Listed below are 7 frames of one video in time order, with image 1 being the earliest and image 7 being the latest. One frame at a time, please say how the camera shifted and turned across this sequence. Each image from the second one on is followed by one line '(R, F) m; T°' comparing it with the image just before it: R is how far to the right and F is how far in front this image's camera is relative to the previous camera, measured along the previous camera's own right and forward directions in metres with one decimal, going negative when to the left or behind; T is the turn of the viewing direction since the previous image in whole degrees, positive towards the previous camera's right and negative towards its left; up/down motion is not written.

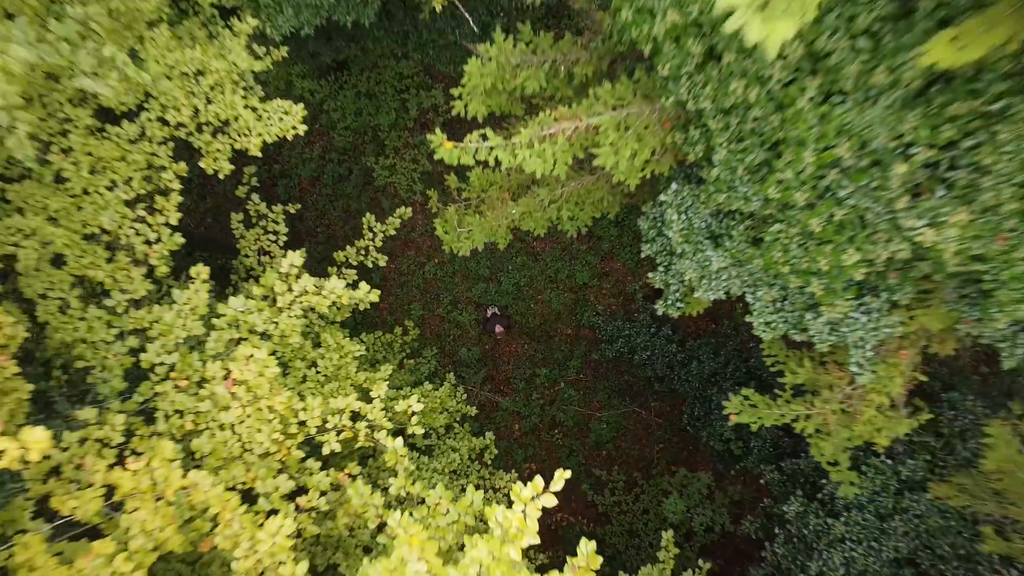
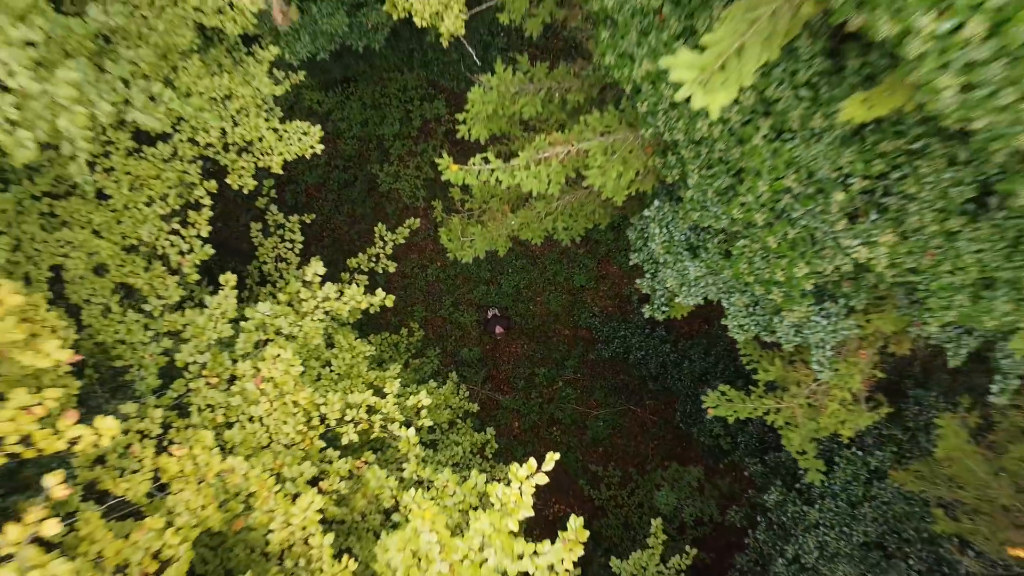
(0.0, -0.4) m; 0°
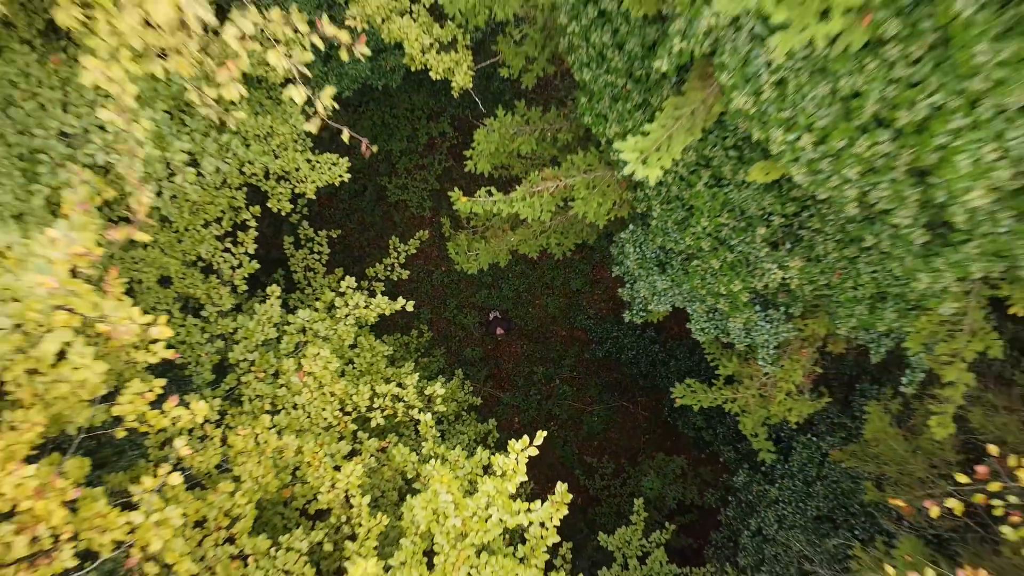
(0.0, -0.9) m; 0°
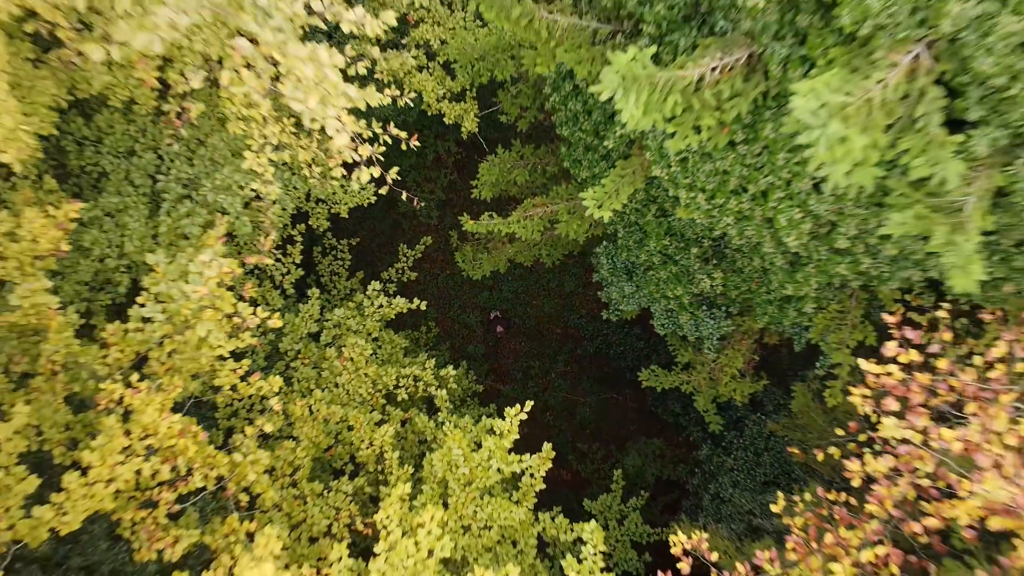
(0.0, -1.3) m; 0°
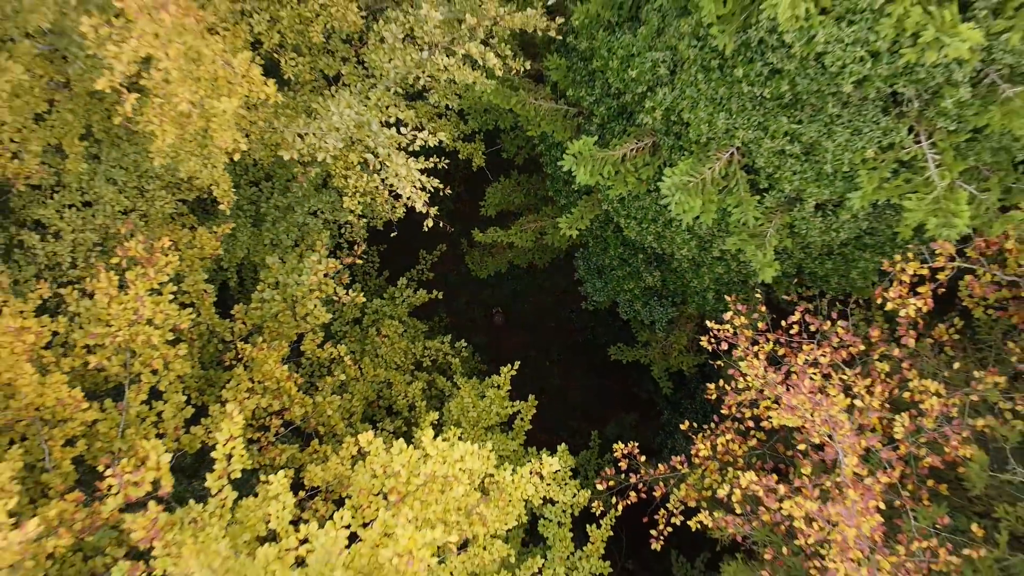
(0.0, -2.0) m; 0°
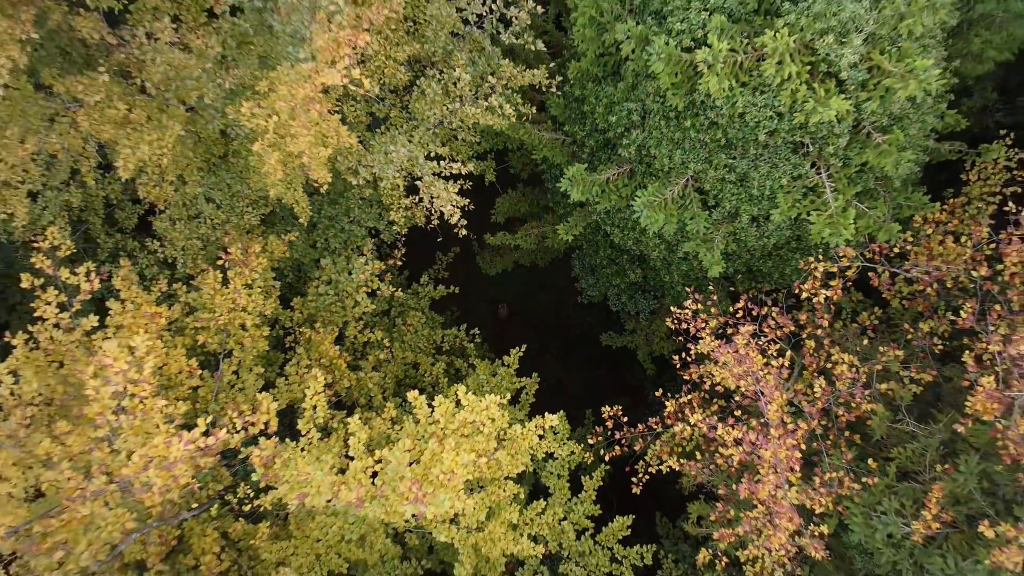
(-0.1, -1.5) m; 0°
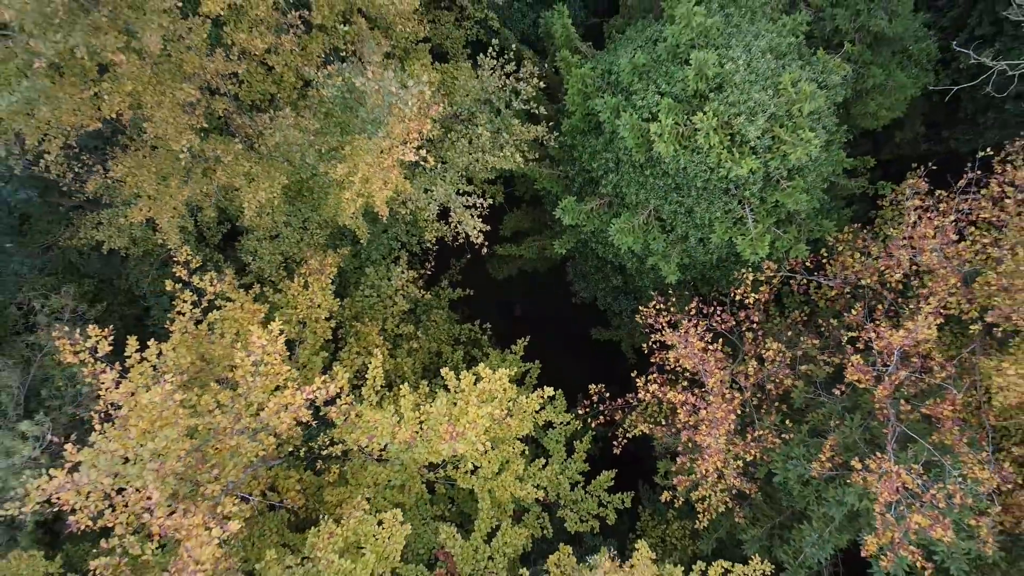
(-0.1, -2.0) m; 0°
